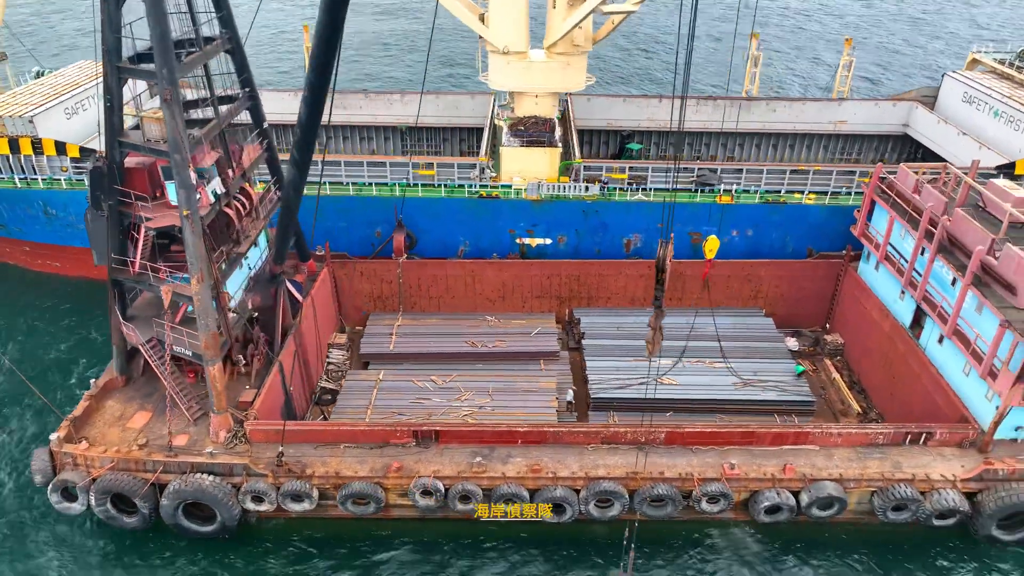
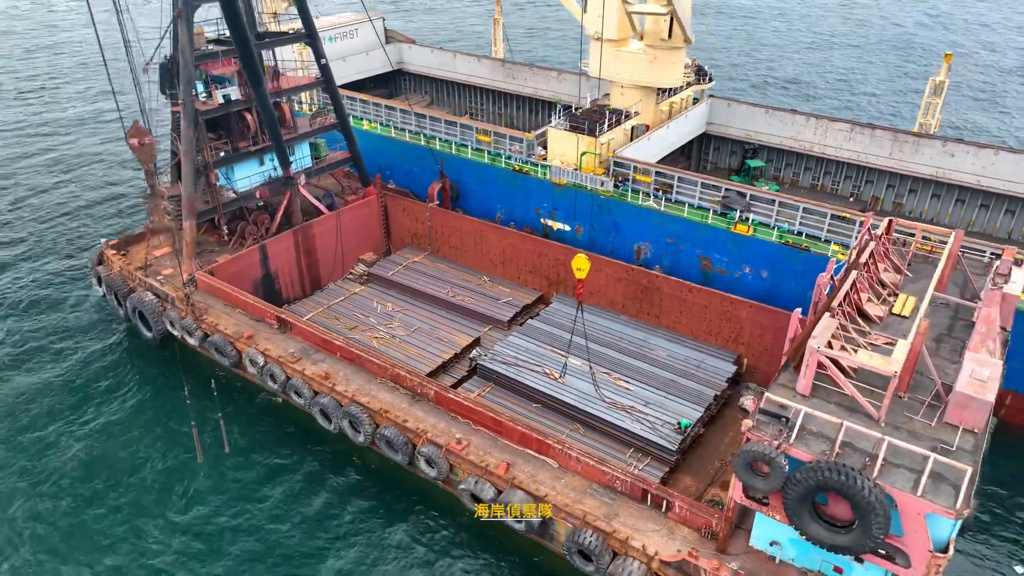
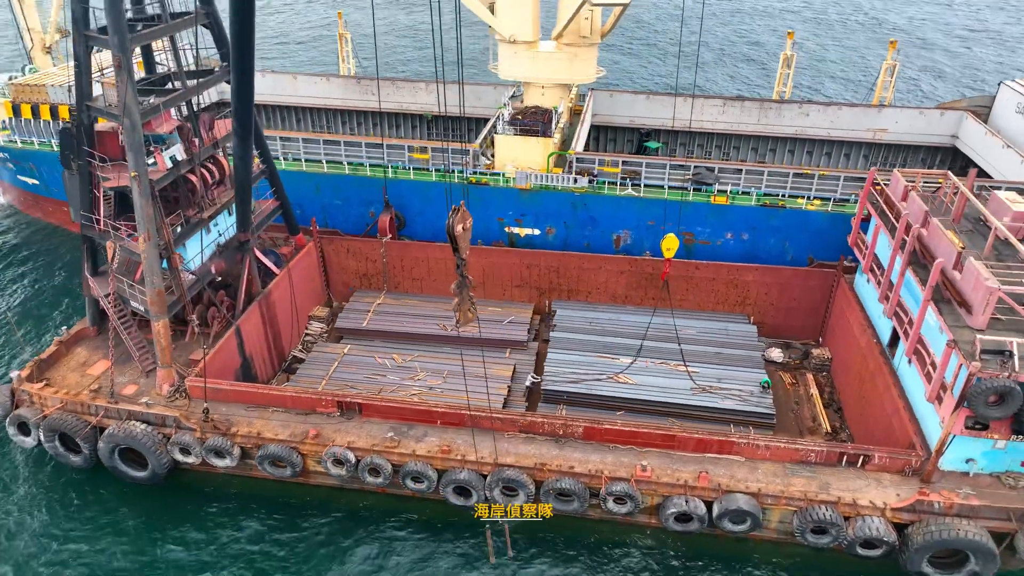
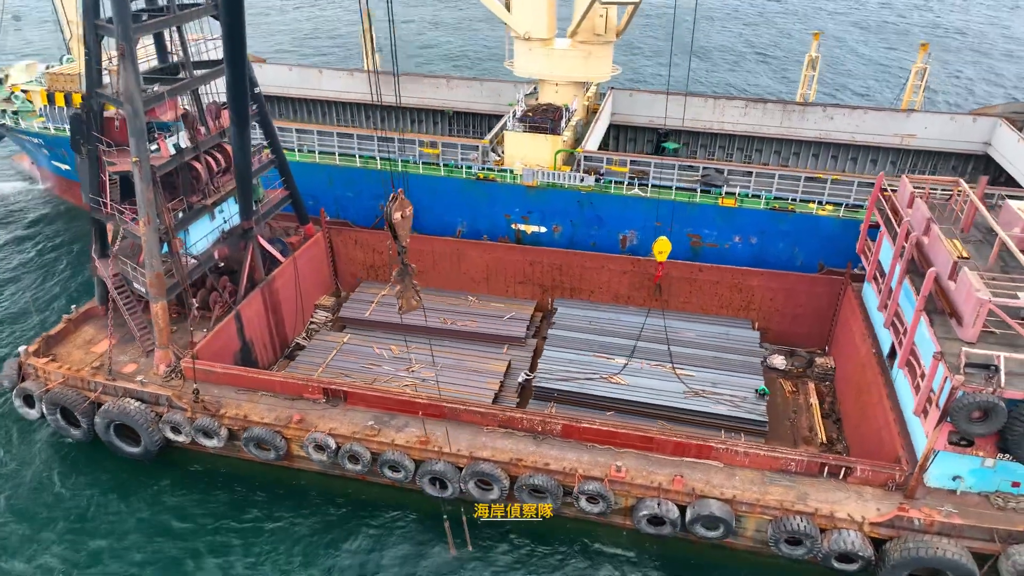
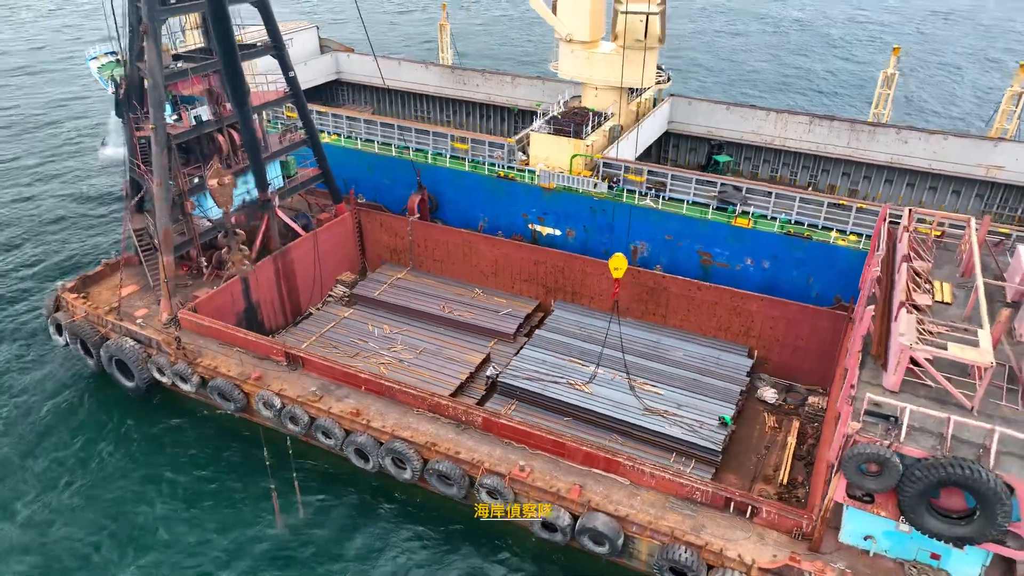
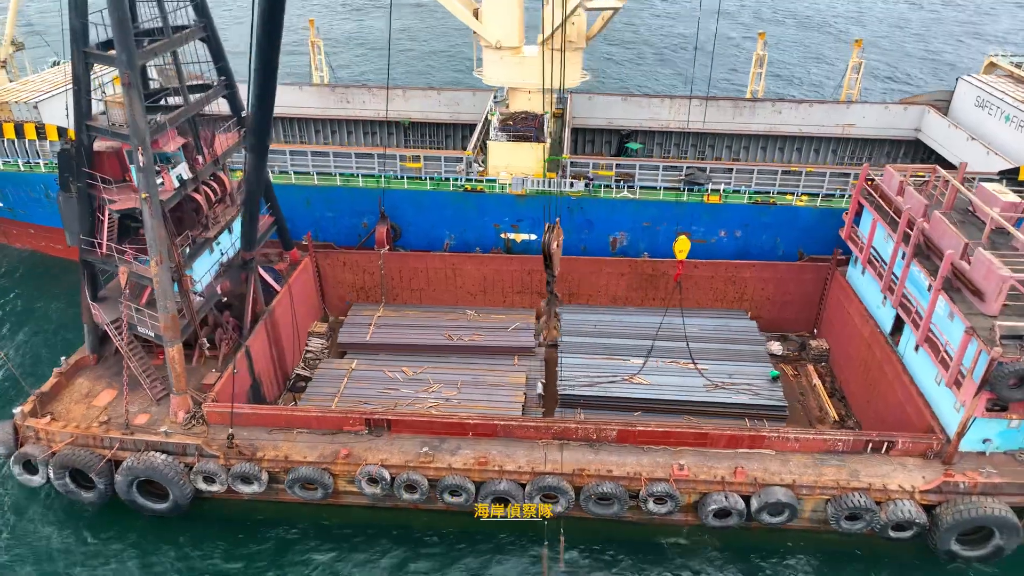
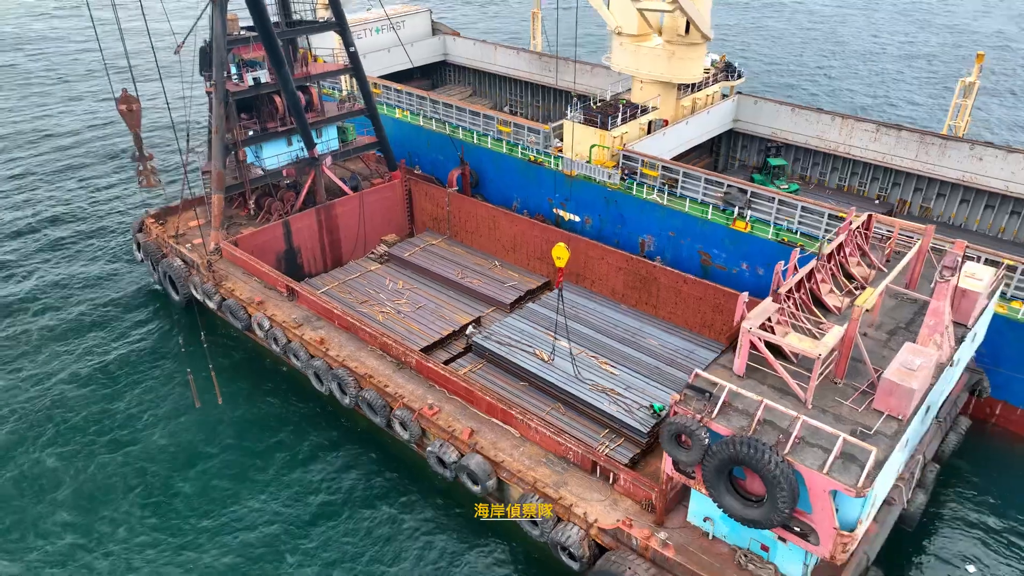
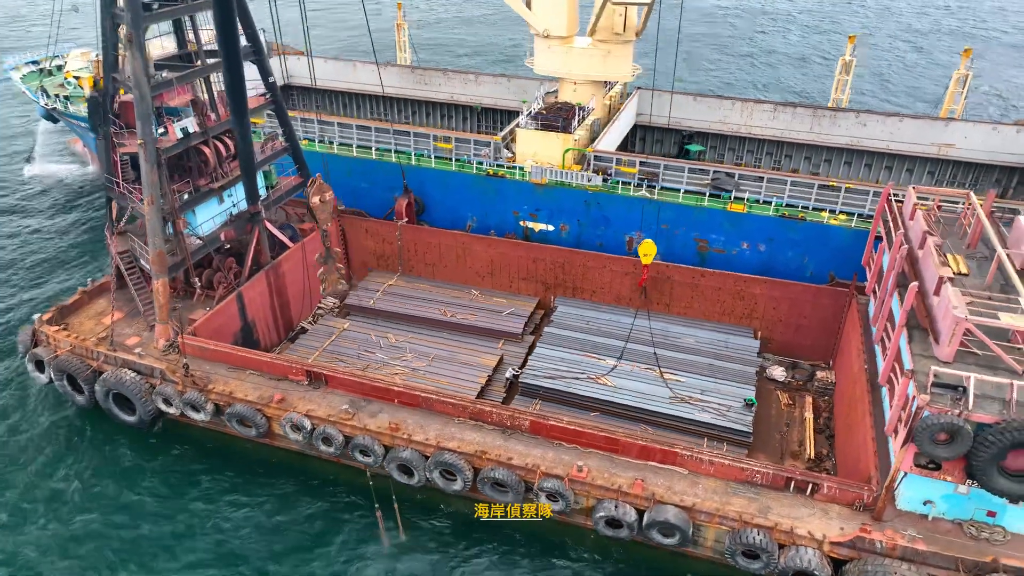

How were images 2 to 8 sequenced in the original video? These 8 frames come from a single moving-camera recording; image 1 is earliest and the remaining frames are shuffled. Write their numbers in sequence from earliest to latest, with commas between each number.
6, 3, 4, 8, 5, 2, 7
